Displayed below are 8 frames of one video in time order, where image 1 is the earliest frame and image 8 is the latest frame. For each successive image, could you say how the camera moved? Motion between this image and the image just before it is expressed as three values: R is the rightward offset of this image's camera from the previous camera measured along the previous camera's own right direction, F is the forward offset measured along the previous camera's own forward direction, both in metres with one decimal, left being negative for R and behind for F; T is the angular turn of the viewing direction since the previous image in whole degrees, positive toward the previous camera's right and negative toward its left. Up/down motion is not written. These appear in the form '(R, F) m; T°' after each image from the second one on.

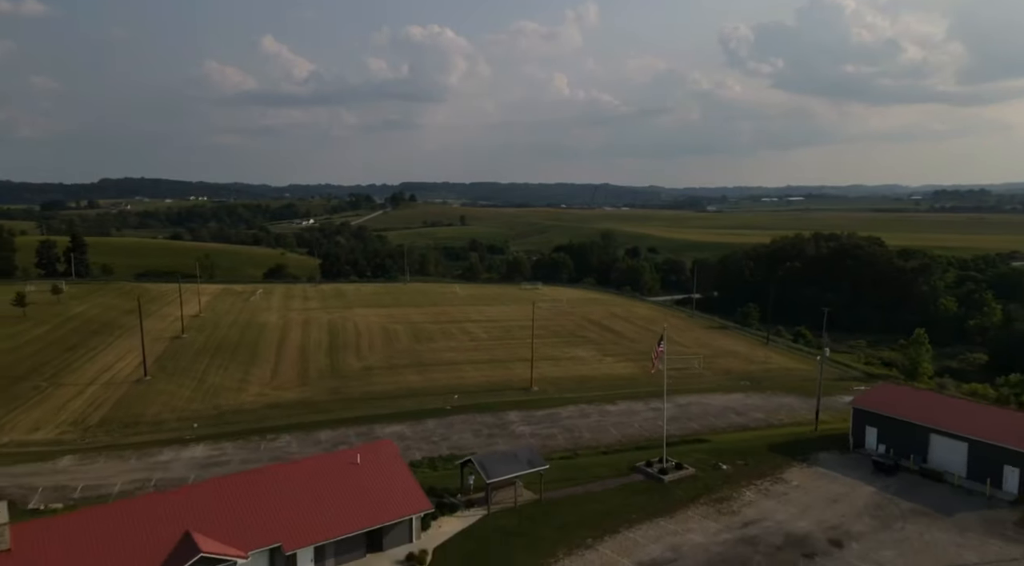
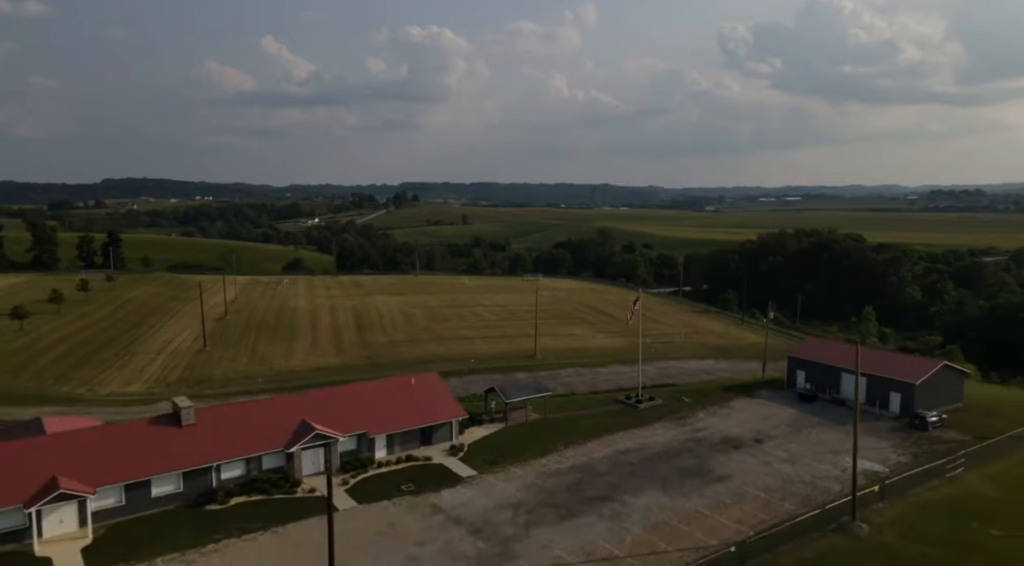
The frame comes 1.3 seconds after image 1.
(-0.7, -9.9) m; 0°
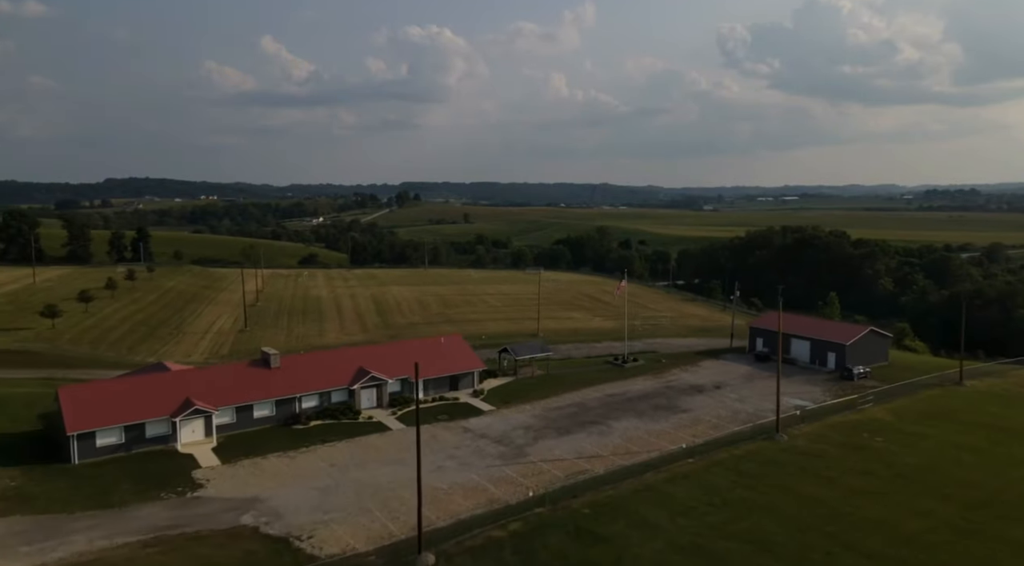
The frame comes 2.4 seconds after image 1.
(-0.7, -9.0) m; 0°
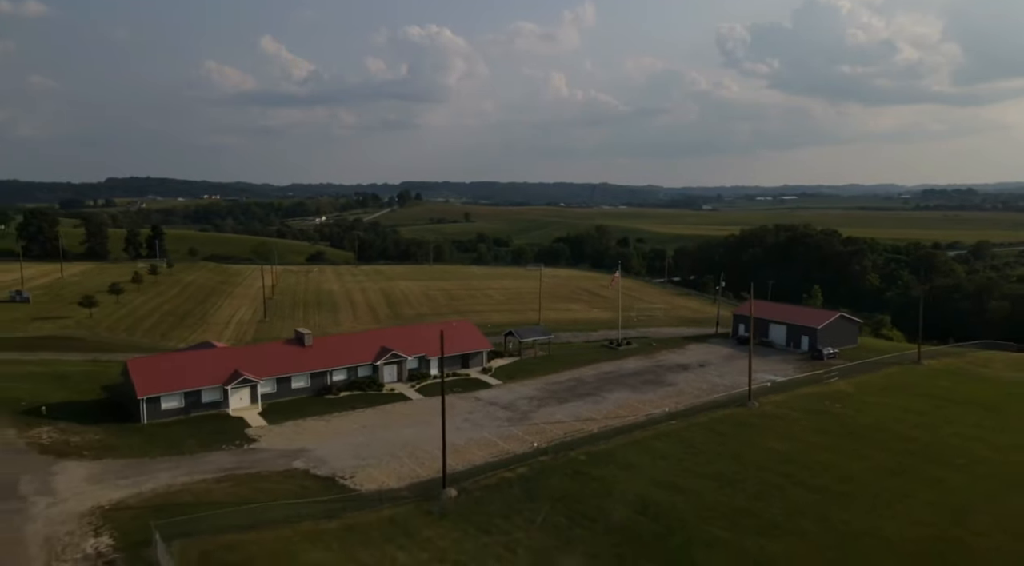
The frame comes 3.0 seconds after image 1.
(-0.4, -5.1) m; 0°
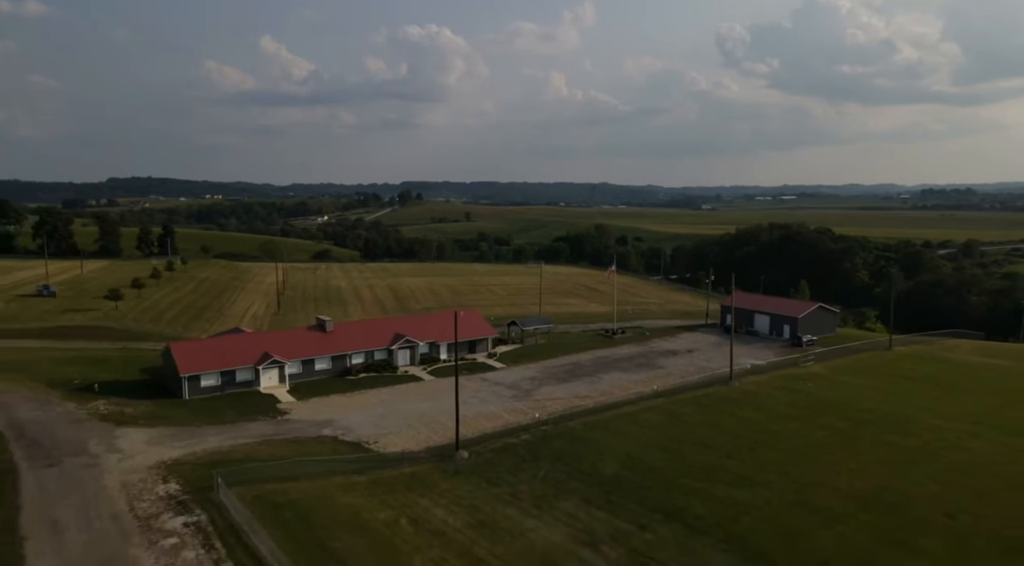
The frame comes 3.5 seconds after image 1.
(-0.2, -4.1) m; 0°
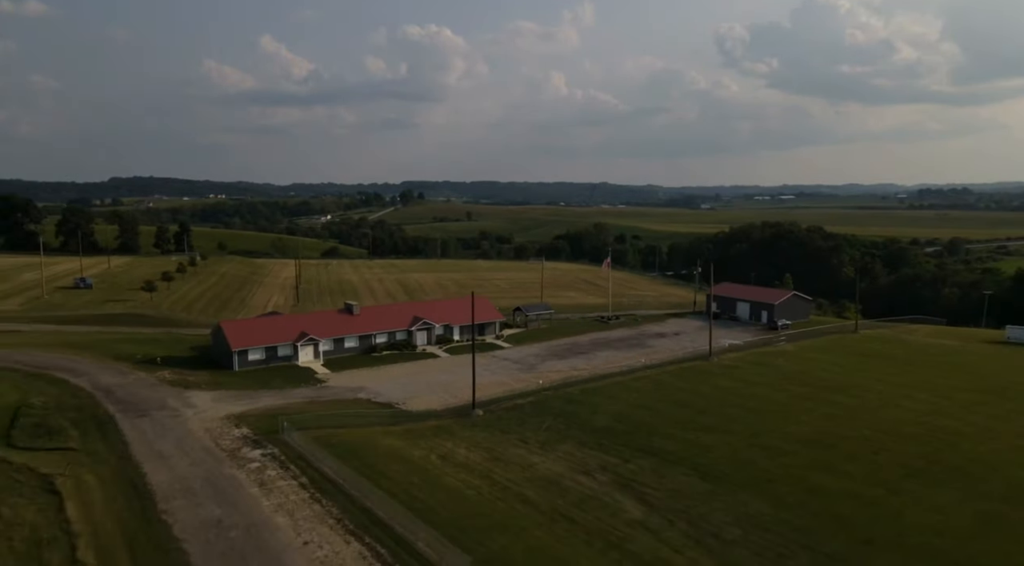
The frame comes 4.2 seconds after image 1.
(-0.5, -6.2) m; 0°
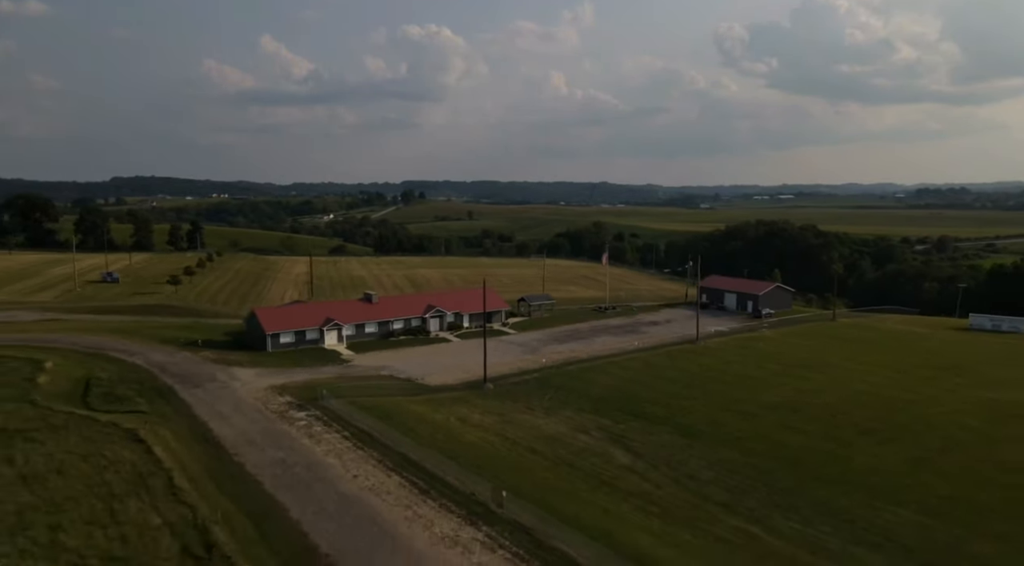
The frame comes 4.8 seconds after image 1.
(-0.5, -5.1) m; 0°
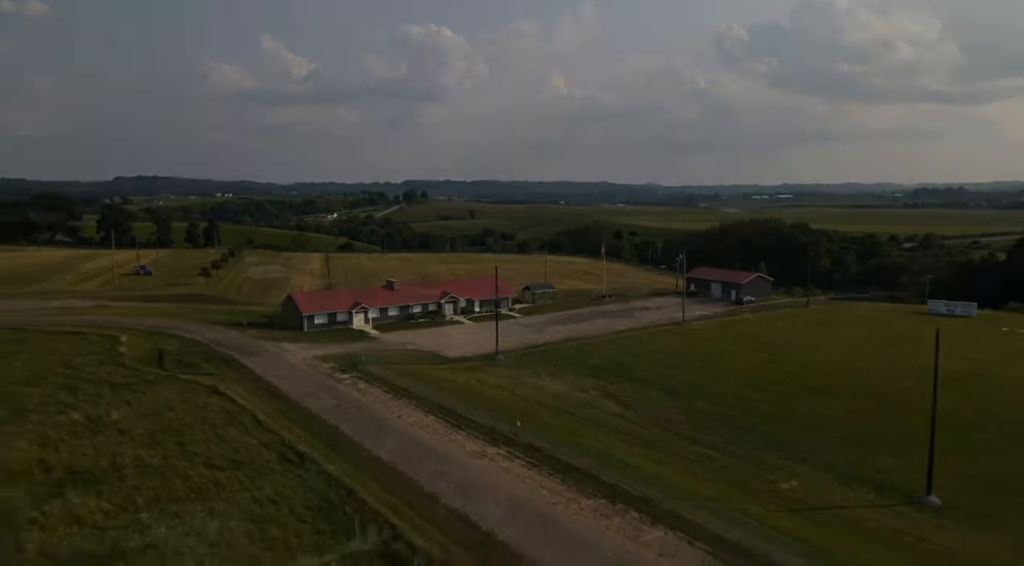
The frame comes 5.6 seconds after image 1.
(-0.6, -7.1) m; 0°
